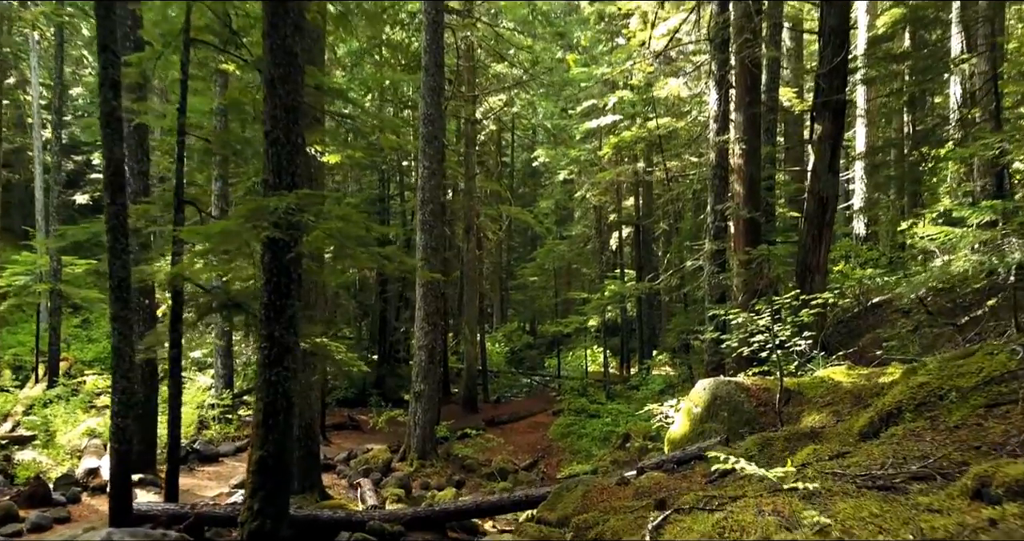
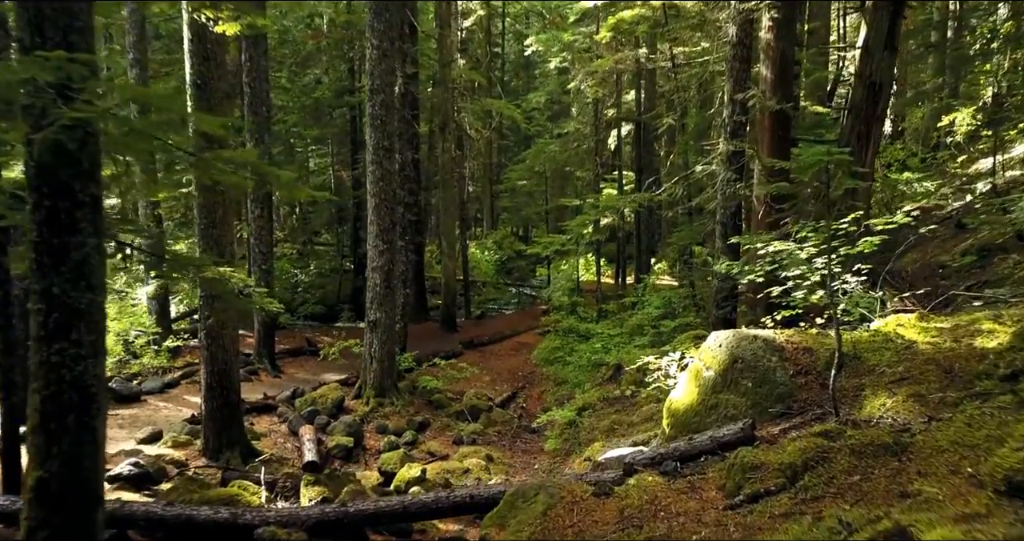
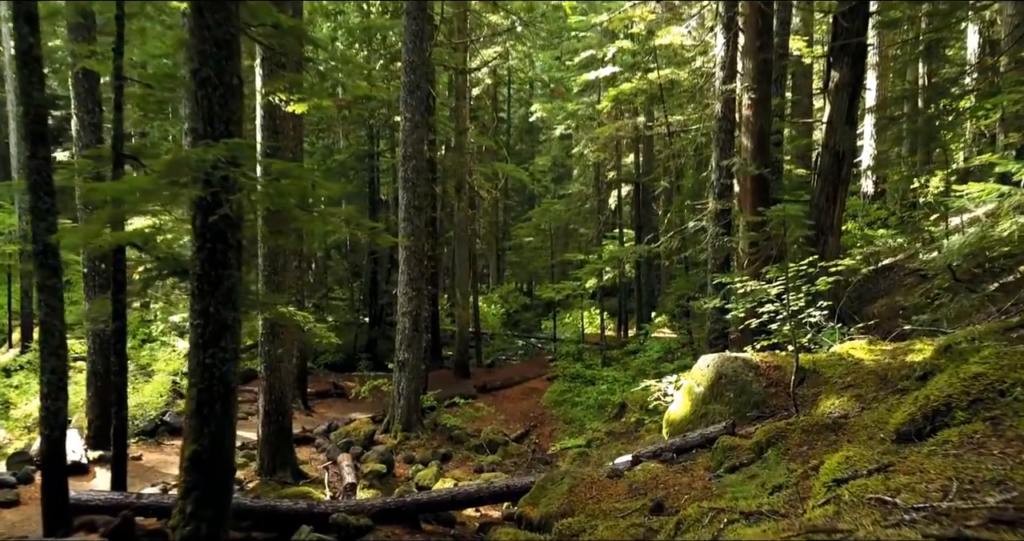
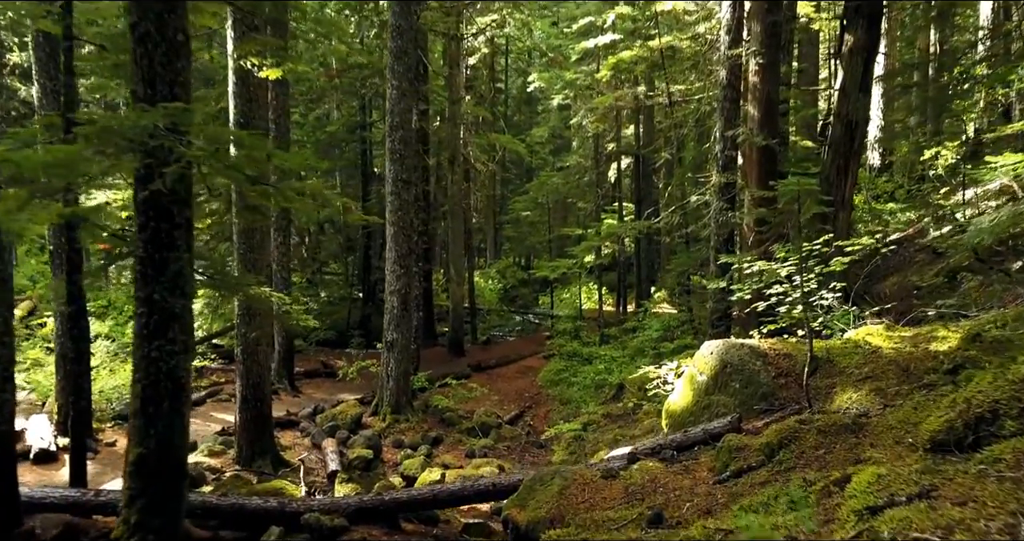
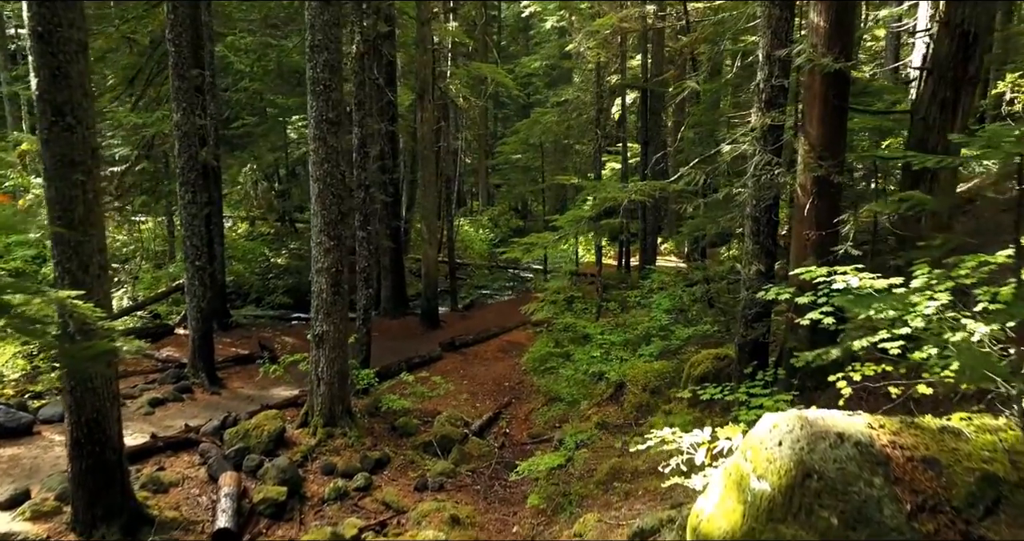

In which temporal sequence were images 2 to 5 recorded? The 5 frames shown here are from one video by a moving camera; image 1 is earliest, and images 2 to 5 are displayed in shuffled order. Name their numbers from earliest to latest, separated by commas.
3, 4, 2, 5
